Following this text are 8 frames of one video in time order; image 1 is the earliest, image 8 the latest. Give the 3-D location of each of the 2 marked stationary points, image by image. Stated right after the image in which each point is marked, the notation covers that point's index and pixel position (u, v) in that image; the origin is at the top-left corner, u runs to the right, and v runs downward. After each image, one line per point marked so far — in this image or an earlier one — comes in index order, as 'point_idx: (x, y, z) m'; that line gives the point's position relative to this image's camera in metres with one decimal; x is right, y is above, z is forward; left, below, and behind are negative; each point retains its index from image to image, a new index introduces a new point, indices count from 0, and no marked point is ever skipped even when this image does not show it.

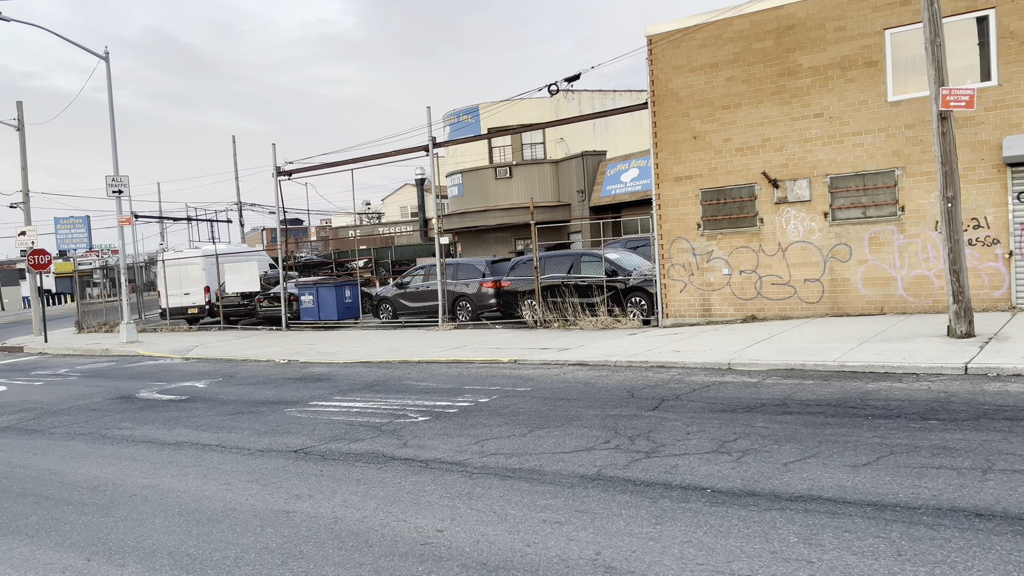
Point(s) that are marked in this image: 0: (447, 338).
0: (-1.5, -1.2, +18.4) m
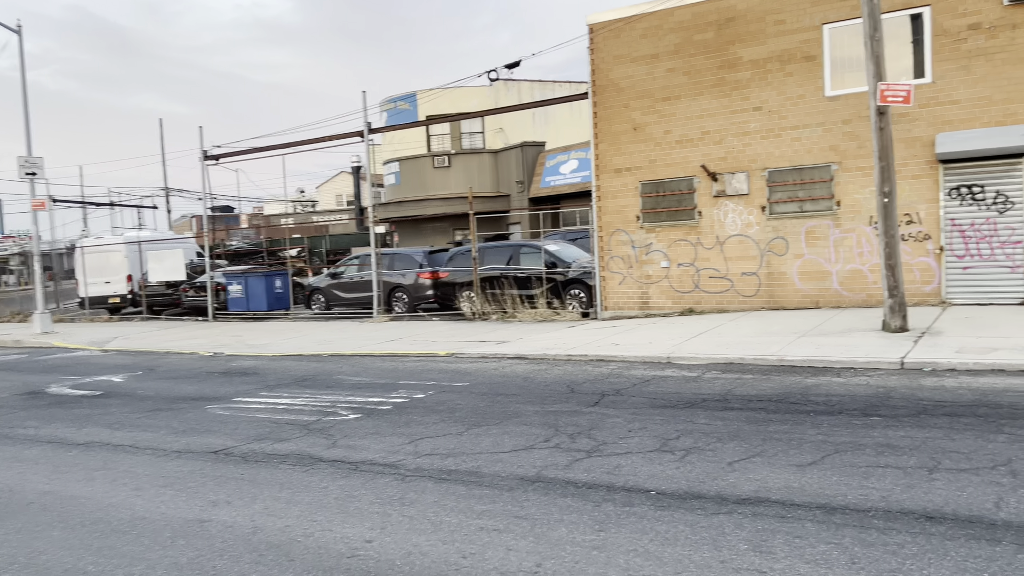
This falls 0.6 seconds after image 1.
0: (-2.9, -0.9, +17.9) m
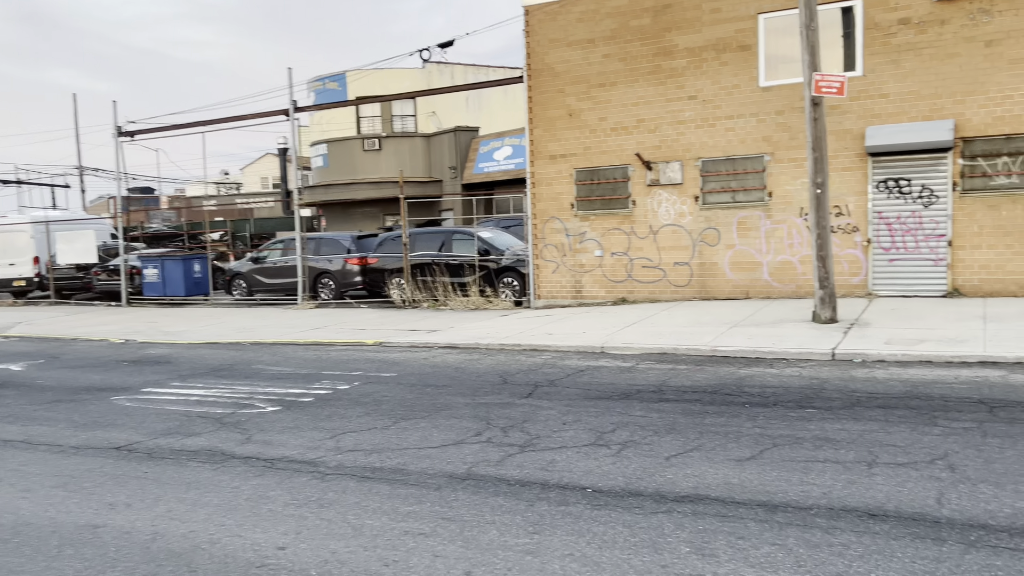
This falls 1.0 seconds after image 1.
0: (-4.4, -0.6, +17.3) m
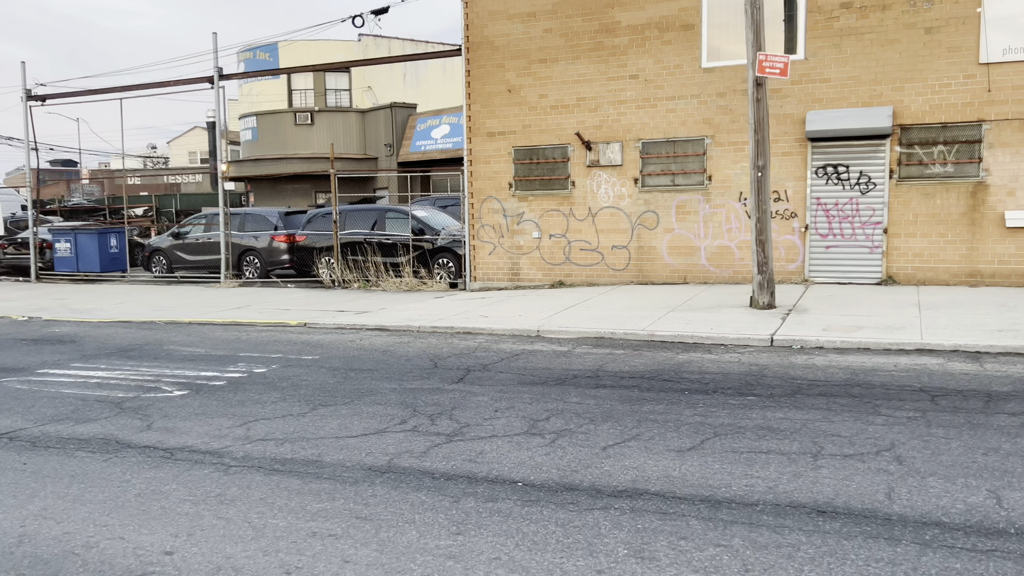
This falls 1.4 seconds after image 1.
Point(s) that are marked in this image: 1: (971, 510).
0: (-5.7, -0.2, +16.4) m
1: (+2.4, -1.2, +4.3) m
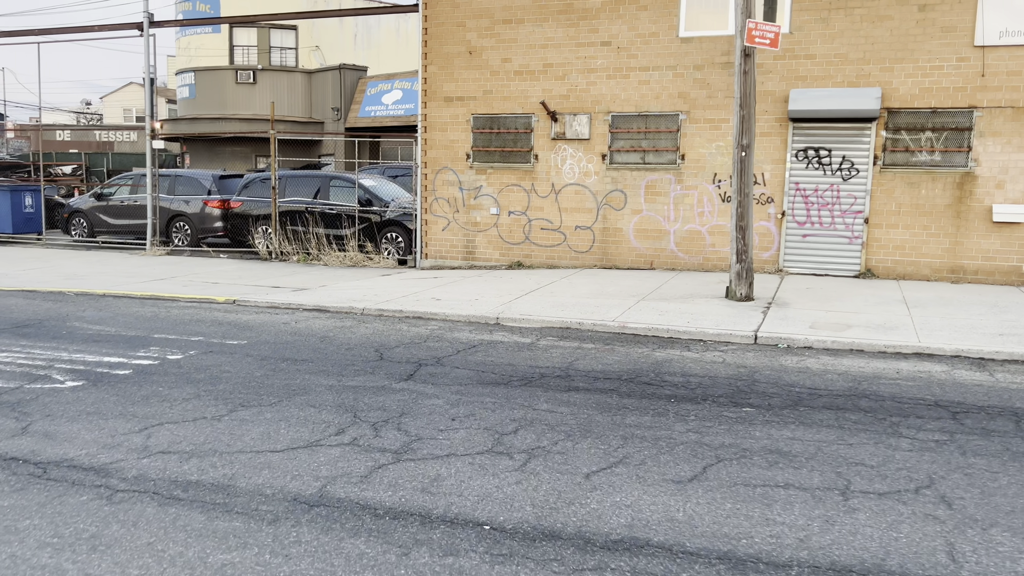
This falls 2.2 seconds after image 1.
0: (-6.6, +0.4, +14.9) m
1: (+2.3, -1.2, +3.4) m
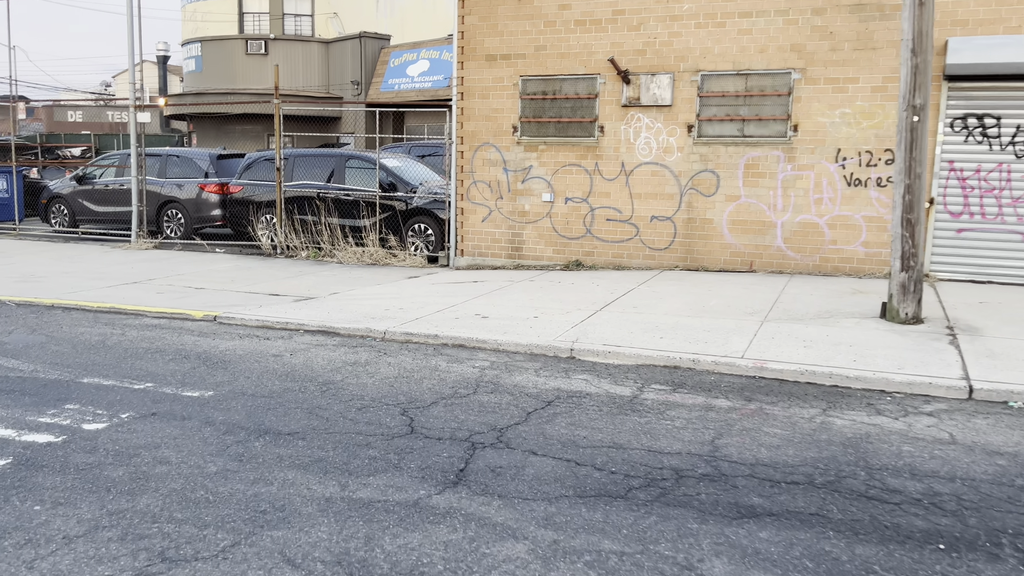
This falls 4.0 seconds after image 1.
0: (-5.7, +0.4, +12.3) m
1: (+2.8, -1.5, +0.6) m
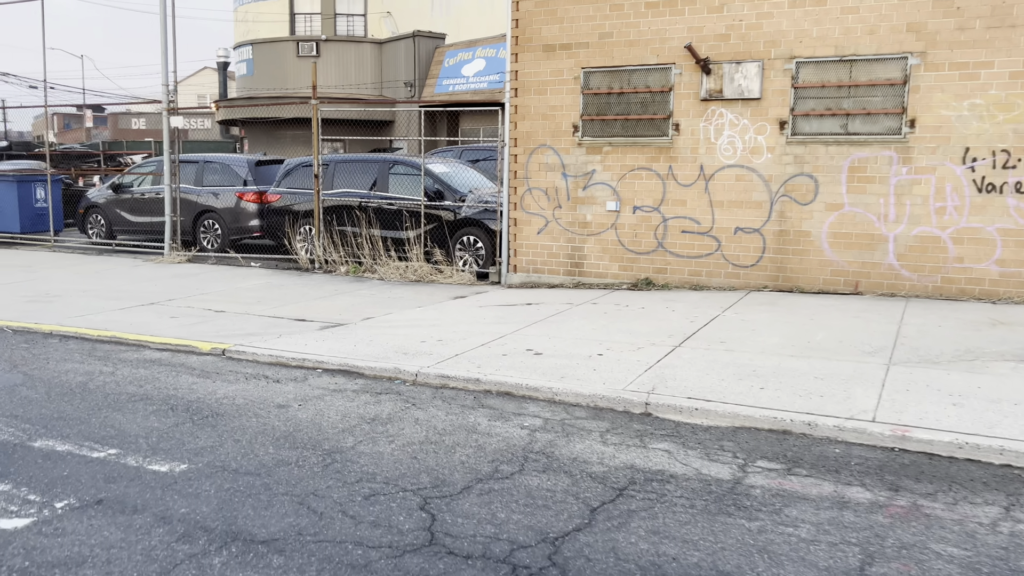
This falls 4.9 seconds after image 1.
0: (-4.9, +0.1, +11.3) m
1: (+2.7, -1.7, -1.0) m
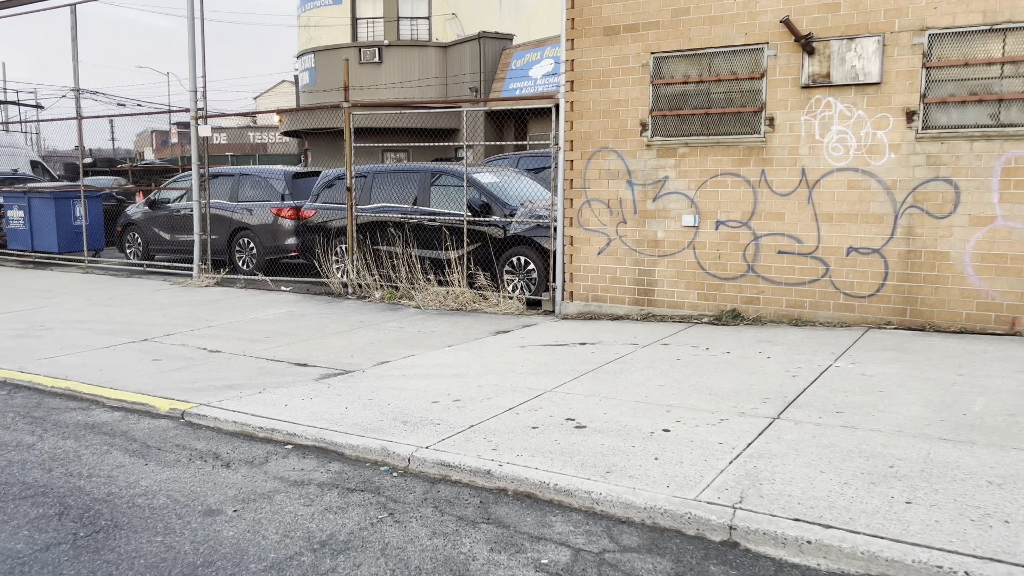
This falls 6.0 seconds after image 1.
0: (-4.2, -0.2, +10.1) m
1: (+2.1, -1.9, -3.0) m
